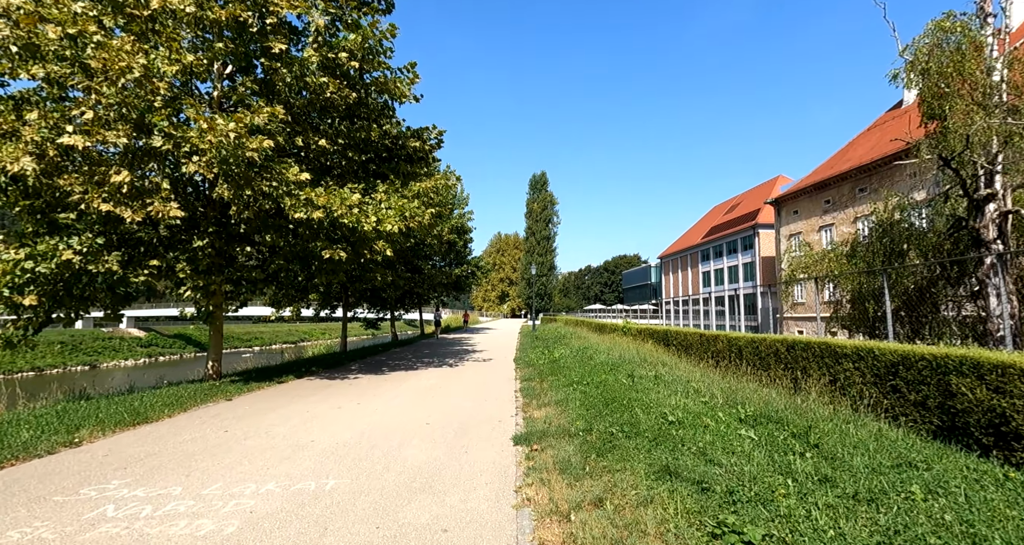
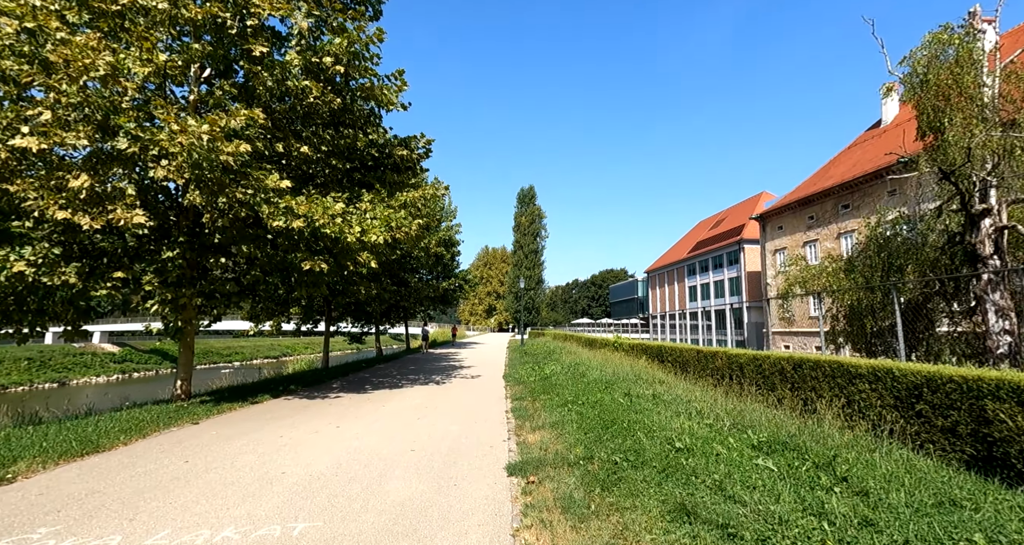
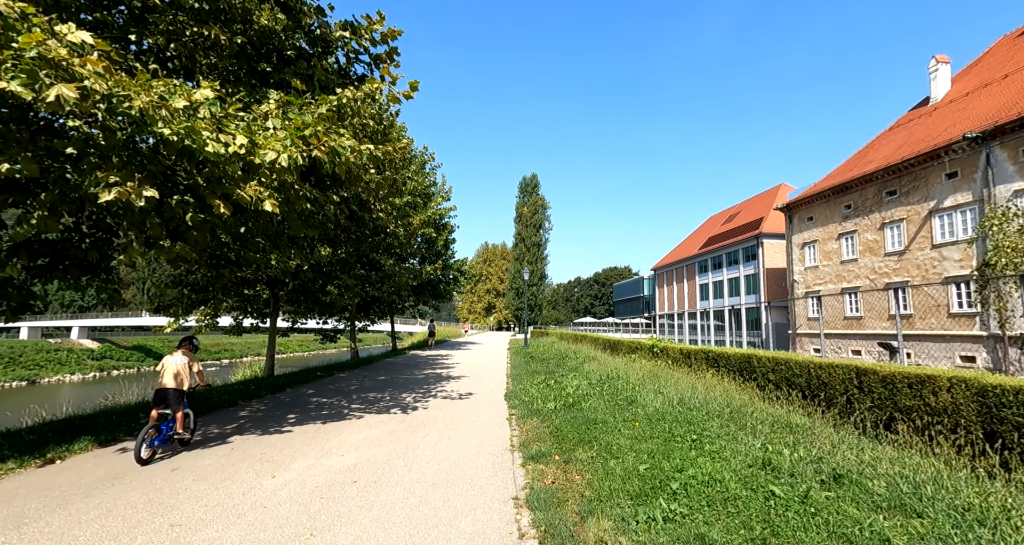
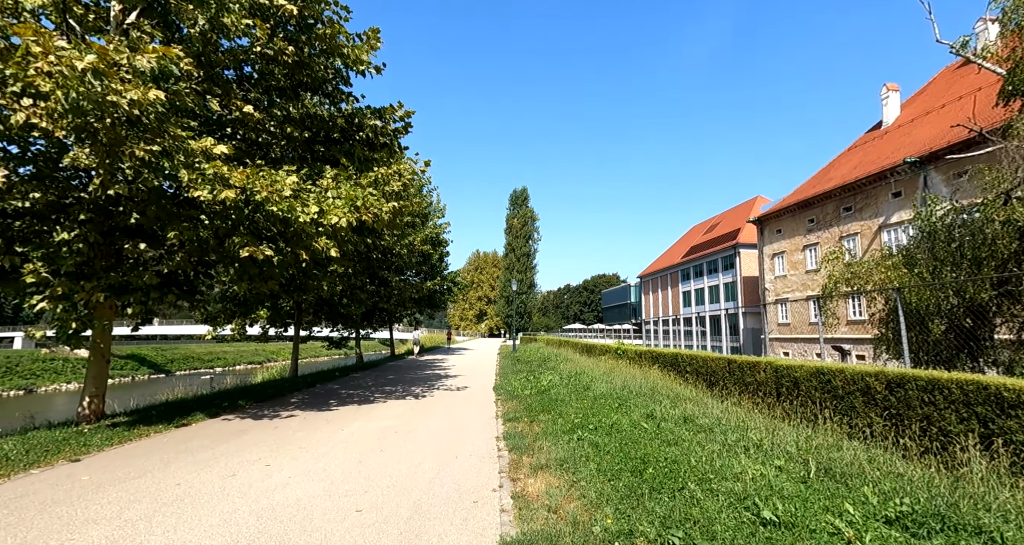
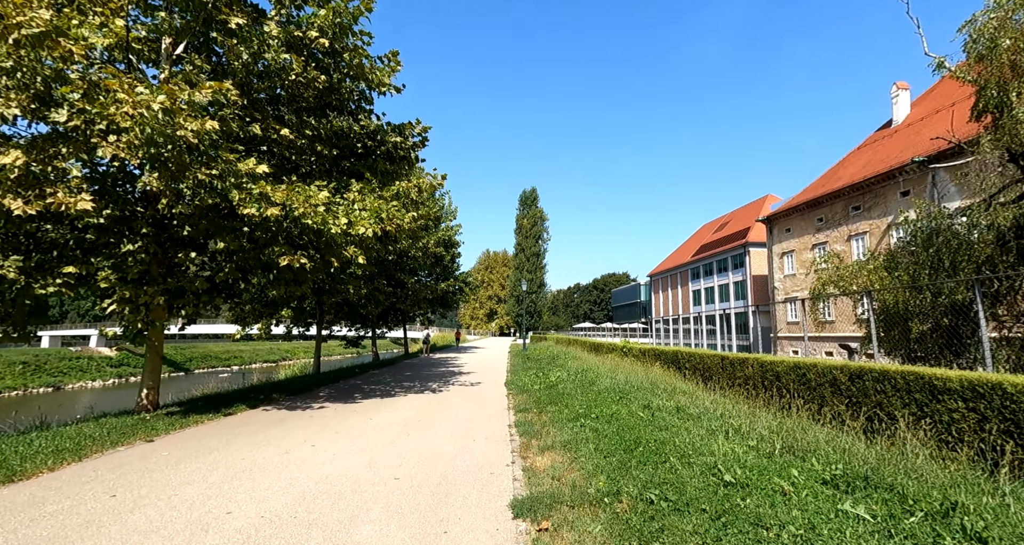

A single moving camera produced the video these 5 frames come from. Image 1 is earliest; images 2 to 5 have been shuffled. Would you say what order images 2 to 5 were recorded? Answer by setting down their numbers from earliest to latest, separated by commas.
2, 5, 4, 3
